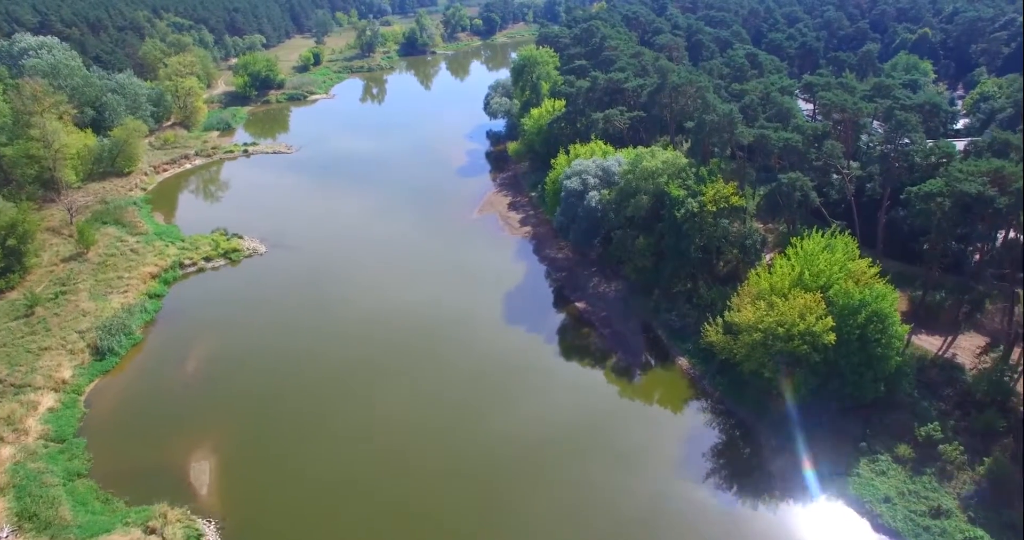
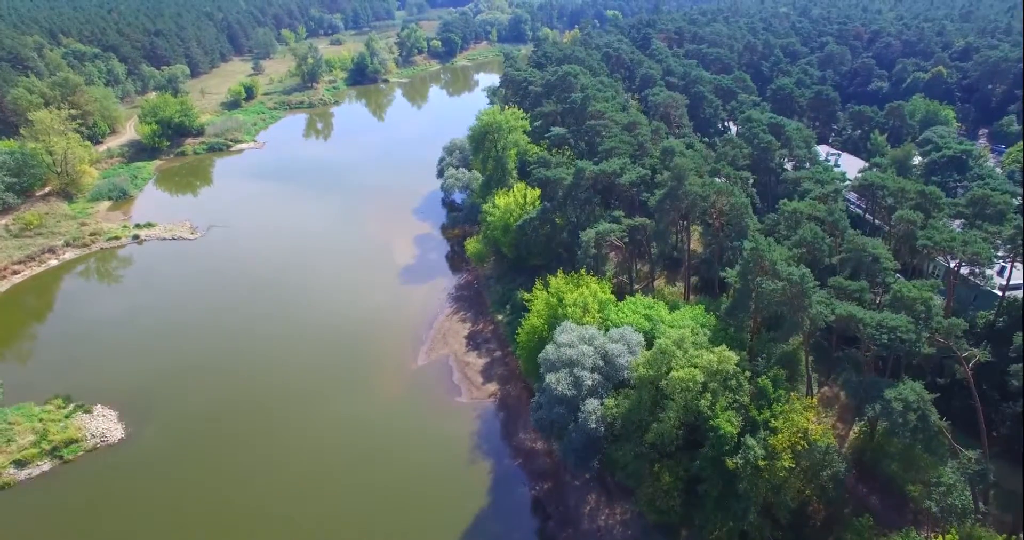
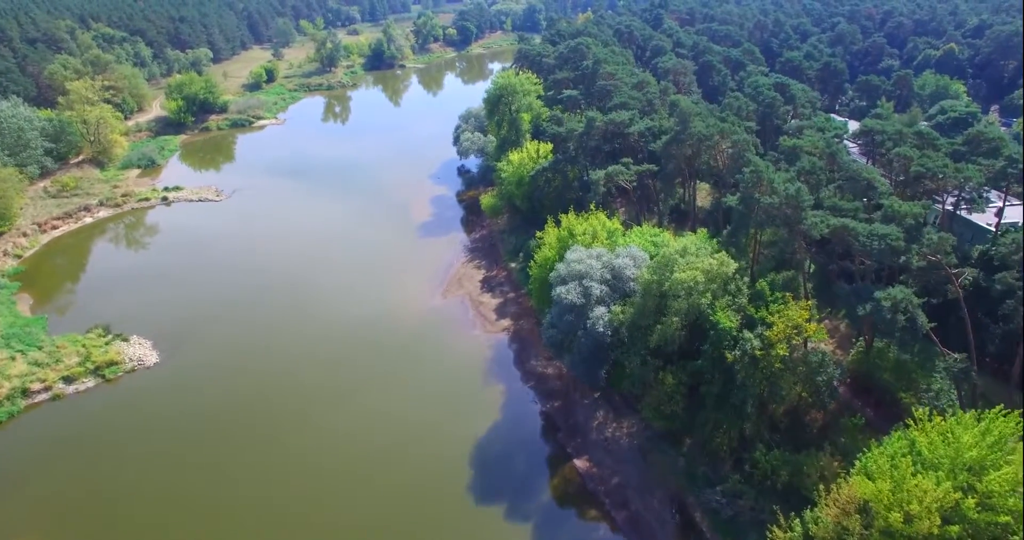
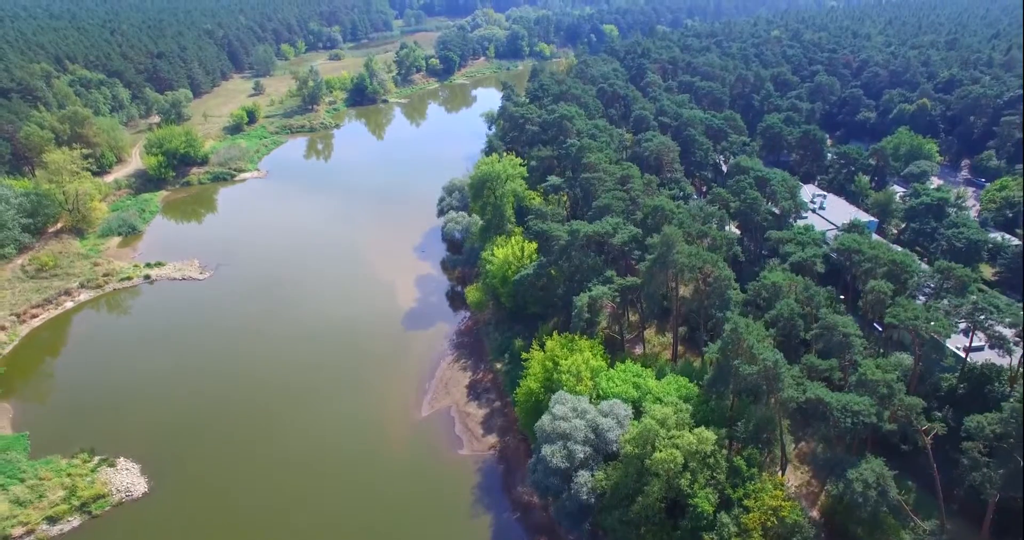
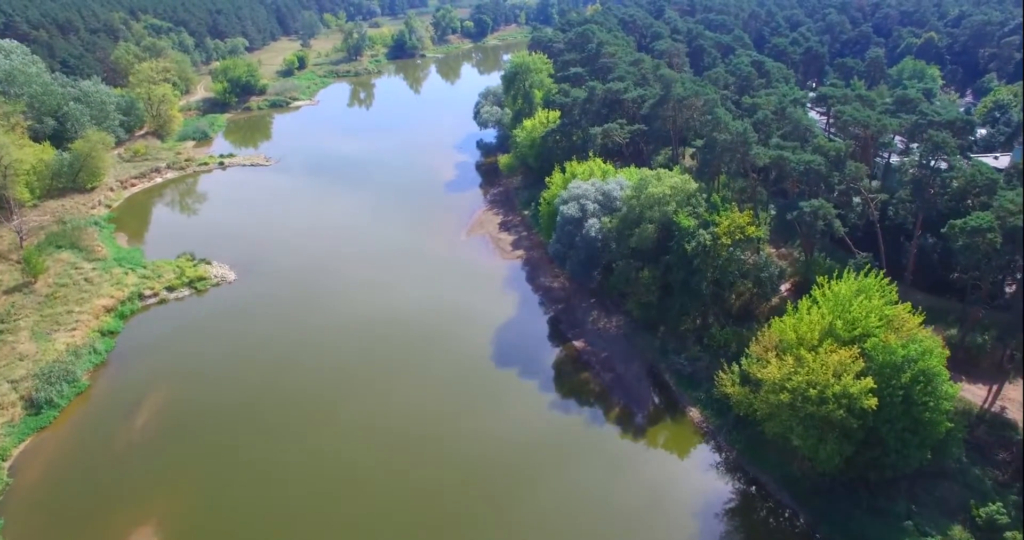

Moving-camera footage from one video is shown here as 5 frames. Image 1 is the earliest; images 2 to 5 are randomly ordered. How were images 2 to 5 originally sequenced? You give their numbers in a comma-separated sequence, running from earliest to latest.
5, 3, 2, 4
